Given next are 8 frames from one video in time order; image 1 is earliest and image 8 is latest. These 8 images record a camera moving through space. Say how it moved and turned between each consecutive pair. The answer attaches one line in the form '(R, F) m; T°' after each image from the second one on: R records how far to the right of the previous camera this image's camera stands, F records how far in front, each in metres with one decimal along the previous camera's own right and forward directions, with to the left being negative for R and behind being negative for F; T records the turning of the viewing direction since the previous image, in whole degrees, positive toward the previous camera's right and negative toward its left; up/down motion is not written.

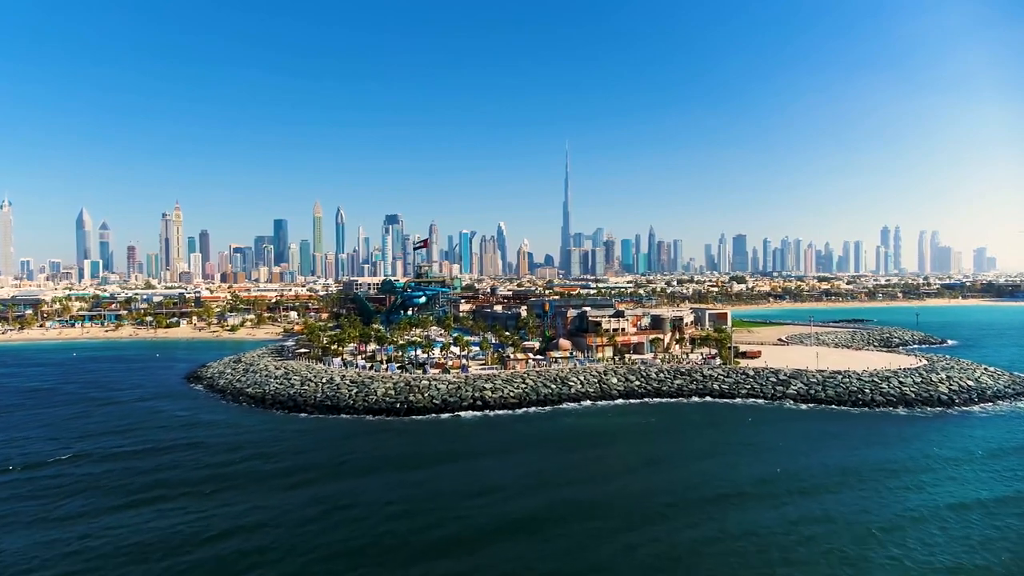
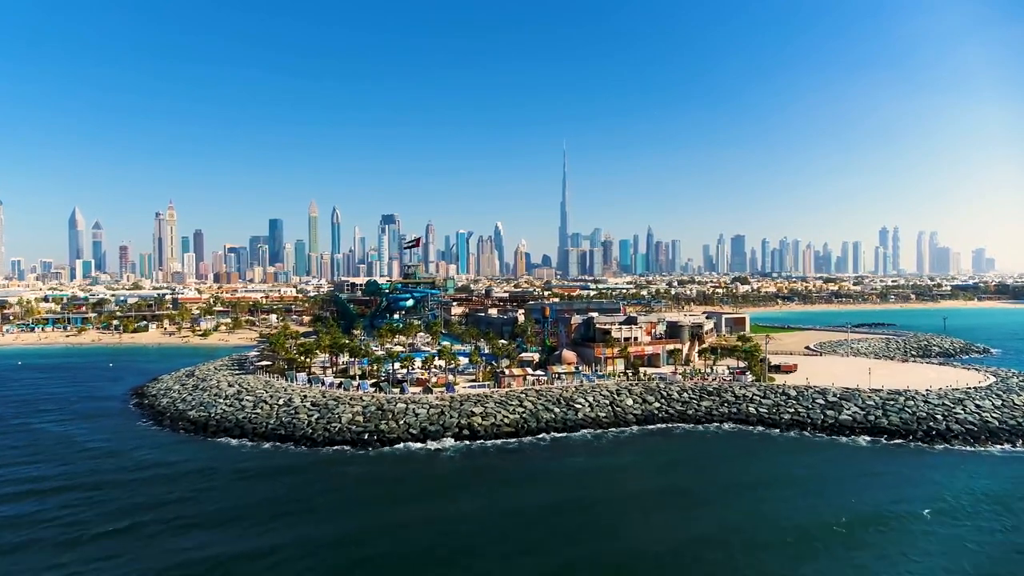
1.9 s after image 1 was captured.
(+0.2, +10.2) m; 0°
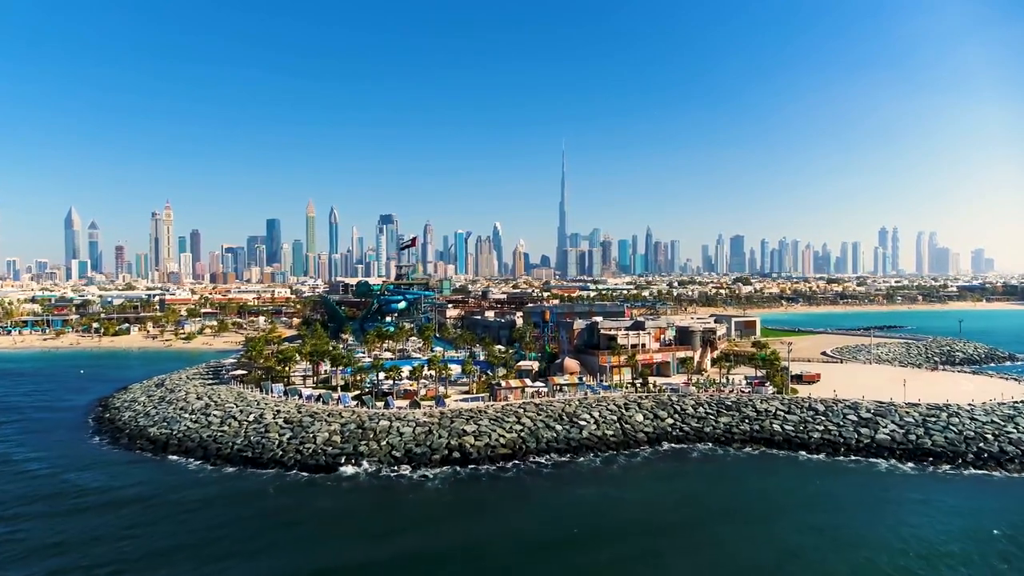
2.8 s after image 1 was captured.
(+0.1, +5.3) m; 0°
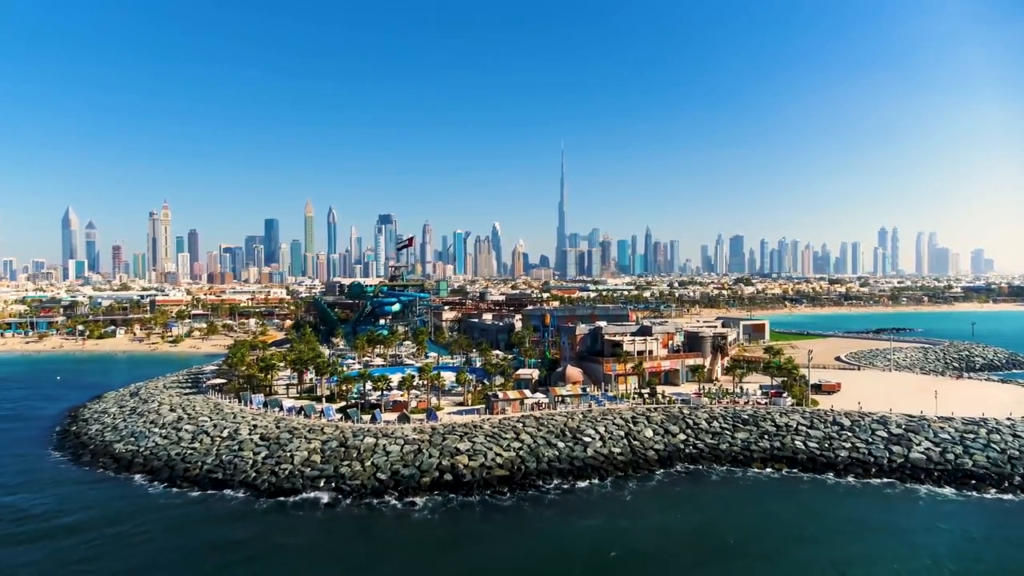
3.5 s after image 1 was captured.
(+0.1, +3.9) m; 0°
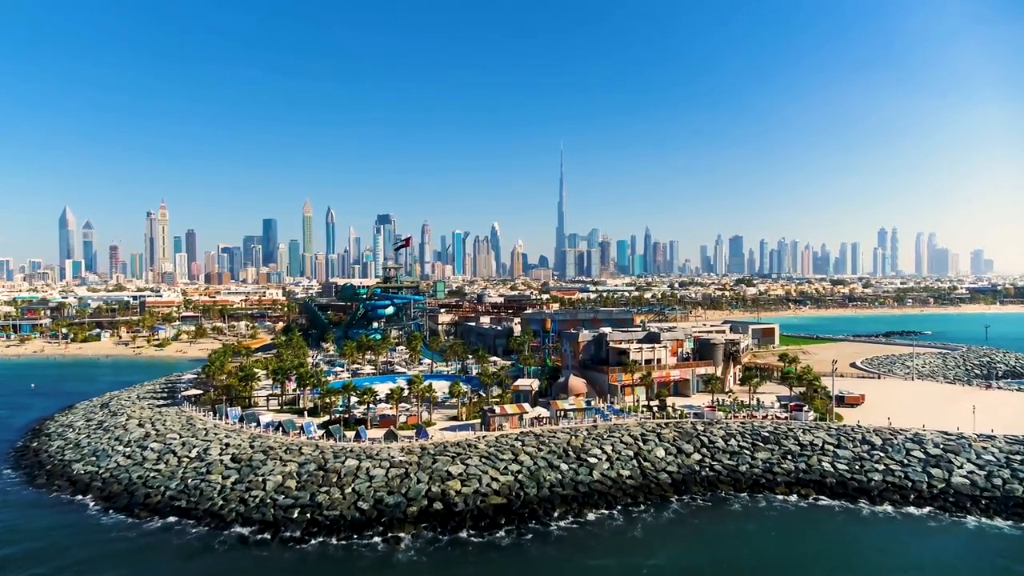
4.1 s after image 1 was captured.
(+0.1, +3.9) m; 0°
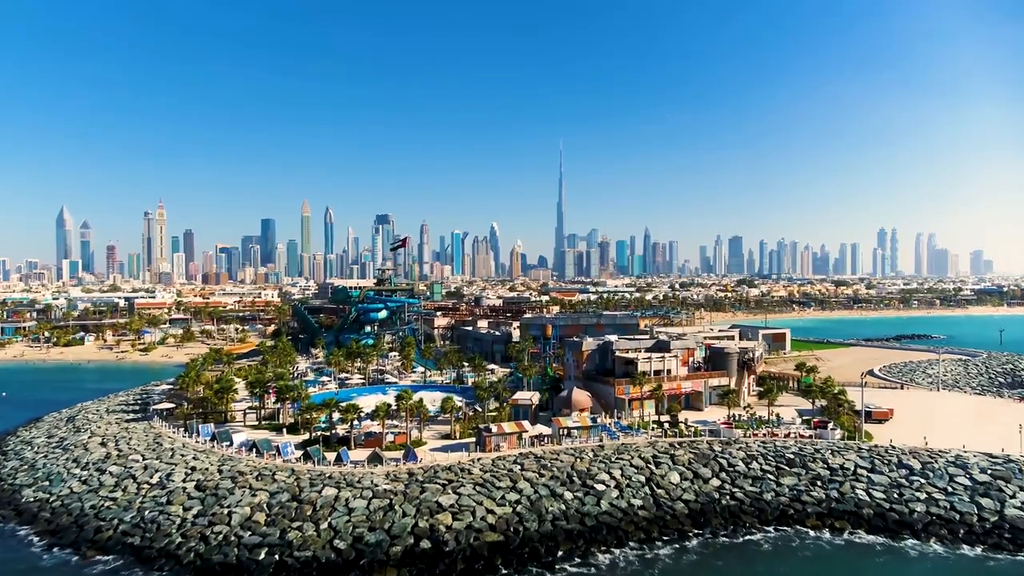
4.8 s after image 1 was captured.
(0.0, +3.9) m; 0°
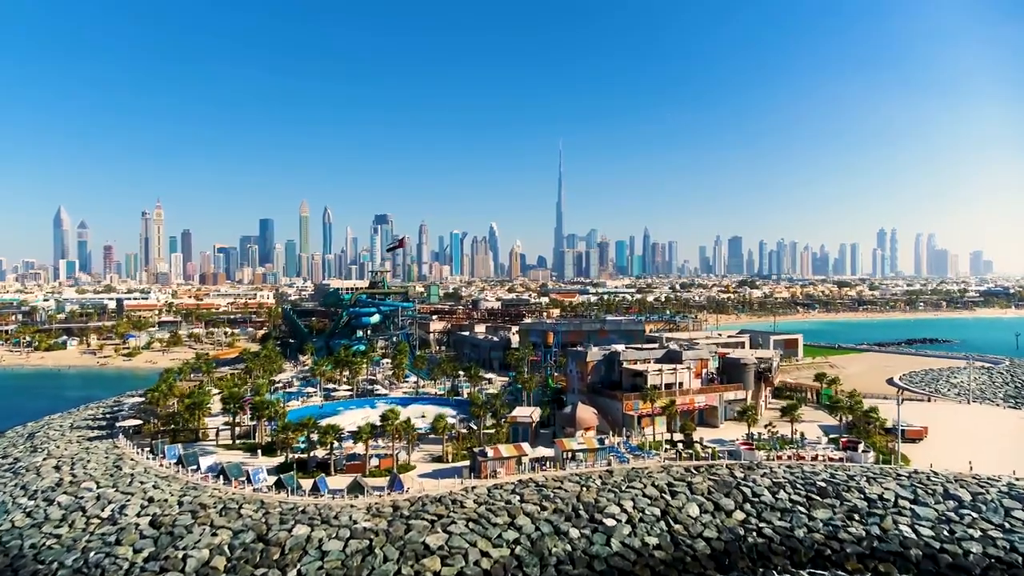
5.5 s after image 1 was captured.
(0.0, +4.0) m; 0°
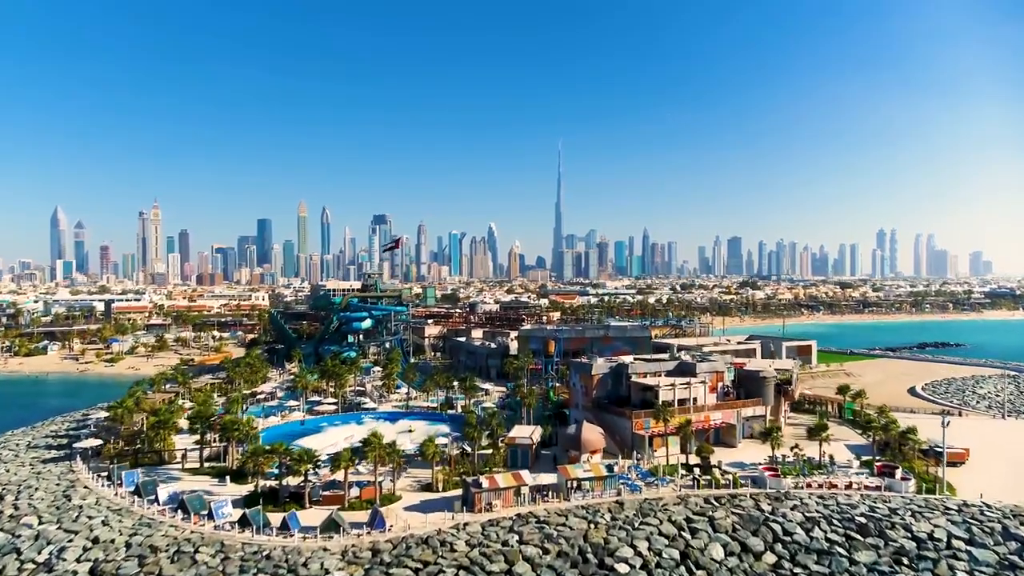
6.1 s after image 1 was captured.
(+0.1, +4.0) m; 0°
